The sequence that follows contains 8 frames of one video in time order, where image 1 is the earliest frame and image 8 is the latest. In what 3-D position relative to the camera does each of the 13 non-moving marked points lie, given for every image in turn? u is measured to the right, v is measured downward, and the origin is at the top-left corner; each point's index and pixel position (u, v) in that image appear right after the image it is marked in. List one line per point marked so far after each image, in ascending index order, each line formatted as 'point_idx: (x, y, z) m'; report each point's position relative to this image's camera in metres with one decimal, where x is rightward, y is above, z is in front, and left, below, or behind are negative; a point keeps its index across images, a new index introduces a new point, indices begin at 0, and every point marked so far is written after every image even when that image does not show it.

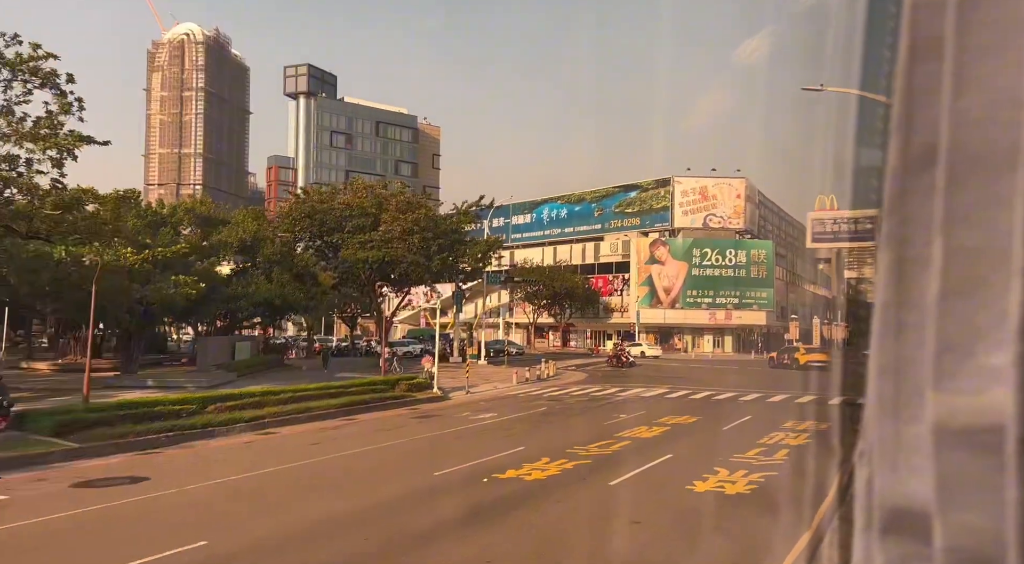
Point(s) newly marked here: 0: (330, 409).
0: (-4.2, -2.9, +18.7) m
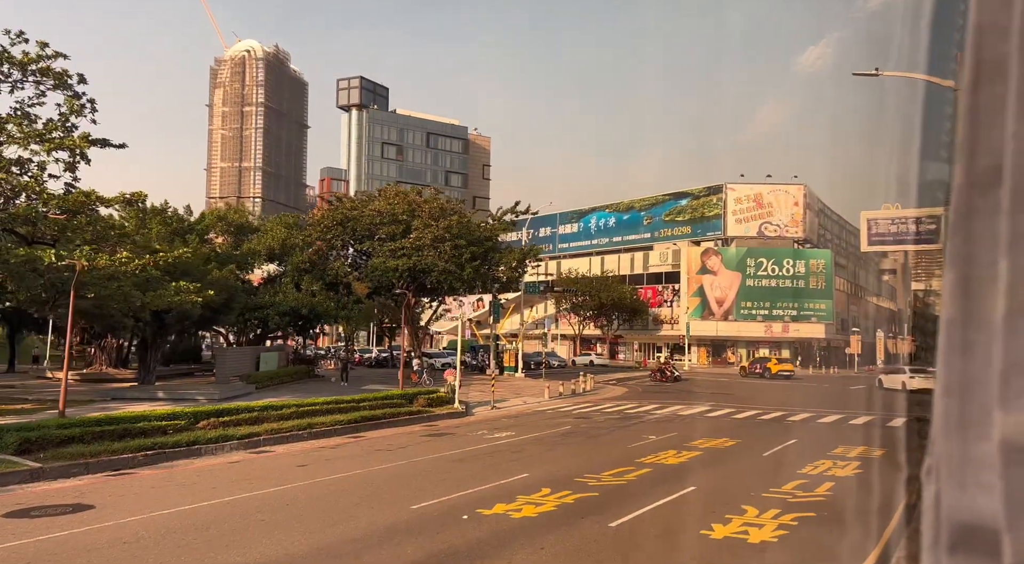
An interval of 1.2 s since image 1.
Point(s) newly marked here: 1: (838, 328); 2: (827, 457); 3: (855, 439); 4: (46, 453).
0: (-3.8, -3.1, +17.4) m
1: (+5.9, -0.8, +14.5) m
2: (+5.8, -3.2, +15.0) m
3: (+7.6, -3.5, +18.1) m
4: (-7.0, -2.6, +12.3) m
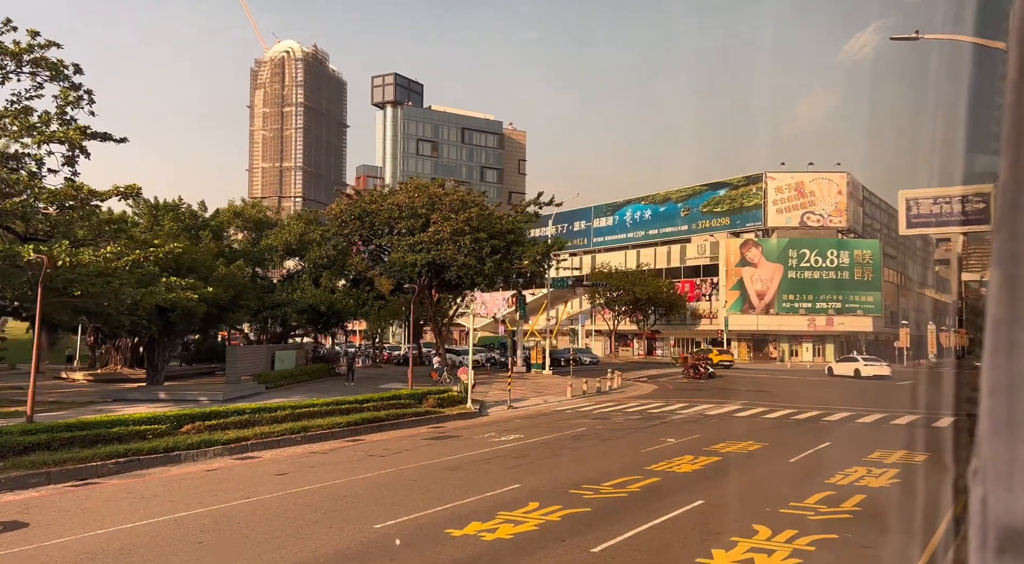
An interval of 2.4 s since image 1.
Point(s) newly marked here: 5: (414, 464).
0: (-3.6, -3.0, +16.5) m
1: (+5.9, -0.6, +13.1) m
2: (+5.8, -3.0, +13.6) m
3: (+7.8, -3.2, +16.5) m
4: (-7.1, -2.5, +11.5) m
5: (-1.6, -3.0, +13.2) m
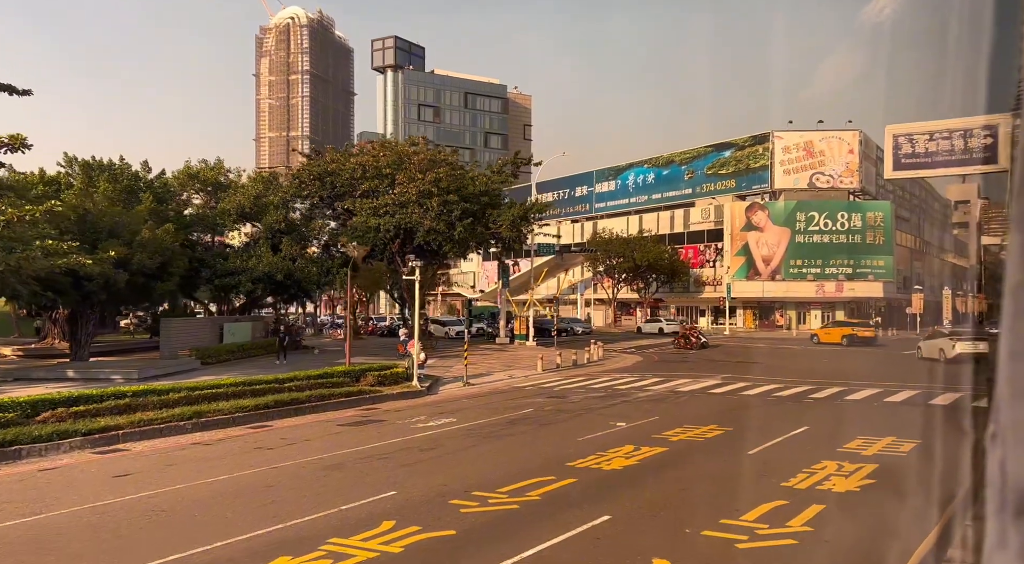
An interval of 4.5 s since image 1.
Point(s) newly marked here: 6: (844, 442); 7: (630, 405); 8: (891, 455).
0: (-4.9, -2.3, +14.4) m
1: (+4.5, 0.0, +10.7) m
2: (+4.5, -2.4, +11.3) m
3: (+6.5, -2.5, +14.2) m
4: (-8.5, -2.1, +9.4) m
5: (-2.9, -2.4, +11.1) m
6: (+5.0, -2.4, +12.3) m
7: (+2.4, -2.5, +16.8) m
8: (+5.2, -2.3, +11.1) m
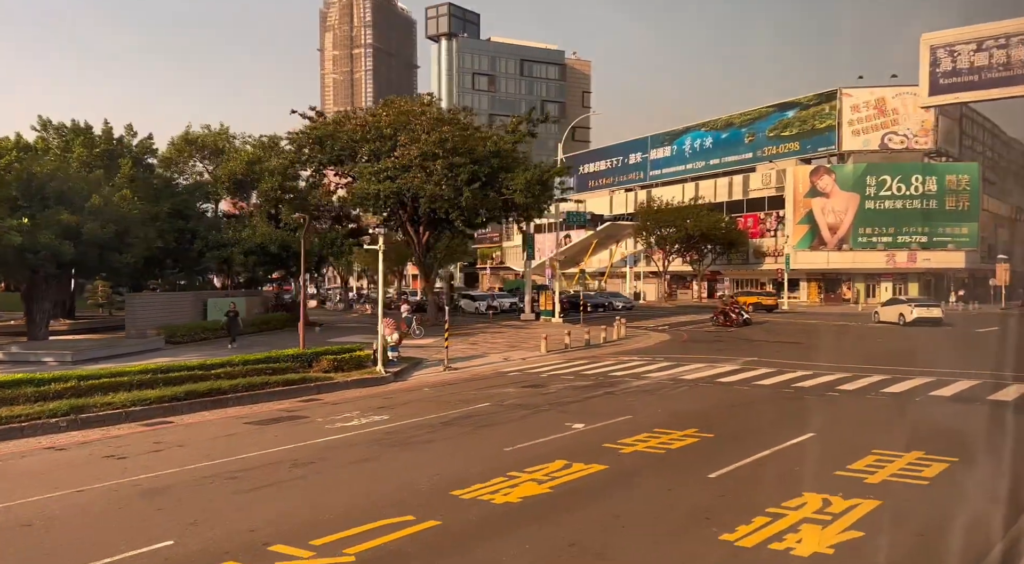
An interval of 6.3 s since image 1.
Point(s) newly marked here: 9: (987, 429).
0: (-5.8, -1.9, +12.3) m
1: (+3.3, +0.3, +7.7) m
2: (+3.3, -2.0, +8.4) m
3: (+5.6, -2.0, +11.1) m
4: (-9.8, -1.8, +7.7) m
5: (-4.1, -2.1, +8.8) m
6: (+3.9, -2.0, +9.4) m
7: (+1.7, -2.0, +14.1) m
8: (+4.0, -2.0, +8.2) m
9: (+6.4, -2.0, +11.0) m
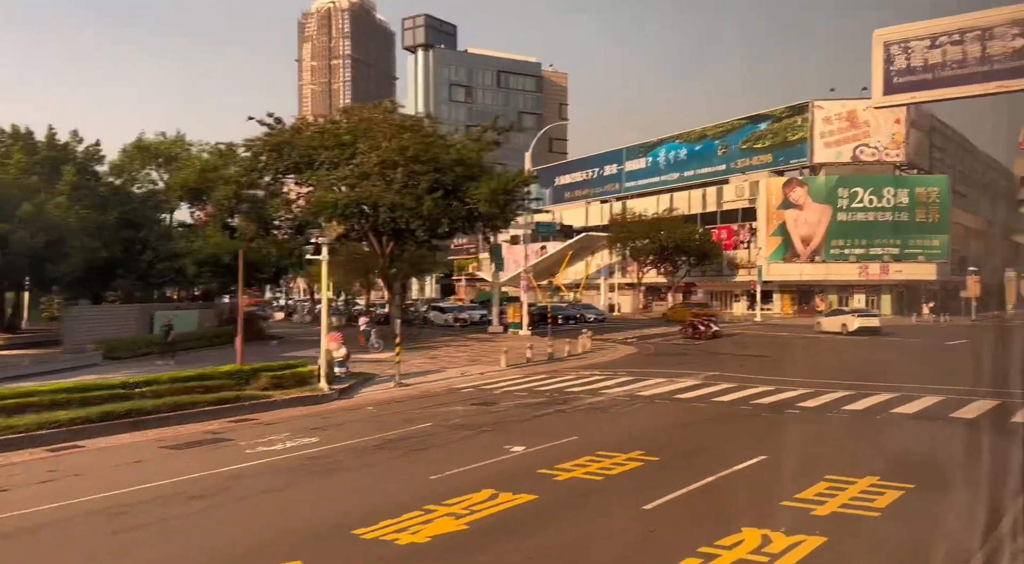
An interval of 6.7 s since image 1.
0: (-6.6, -2.0, +11.4) m
1: (+2.5, +0.2, +7.1) m
2: (+2.6, -2.1, +7.7) m
3: (+4.7, -2.2, +10.5) m
4: (-10.5, -2.0, +6.7) m
5: (-4.9, -2.2, +8.0) m
6: (+3.1, -2.2, +8.7) m
7: (+0.8, -2.2, +13.3) m
8: (+3.2, -2.1, +7.5) m
9: (+5.5, -2.1, +10.4) m
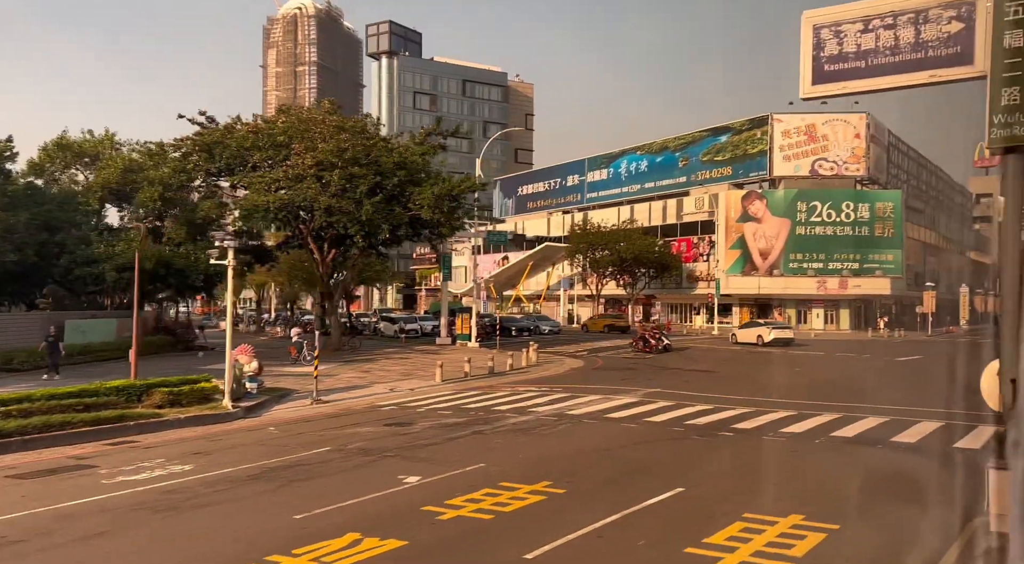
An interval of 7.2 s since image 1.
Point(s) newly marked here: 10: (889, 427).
0: (-7.9, -2.1, +10.0) m
1: (+1.5, +0.1, +6.1) m
2: (+1.4, -2.2, +6.7) m
3: (+3.5, -2.3, +9.5) m
4: (-11.6, -1.9, +5.1) m
5: (-6.0, -2.2, +6.6) m
6: (+2.0, -2.3, +7.7) m
7: (-0.5, -2.4, +12.2) m
8: (+2.1, -2.2, +6.5) m
9: (+4.3, -2.3, +9.5) m
10: (+6.0, -2.3, +12.9) m
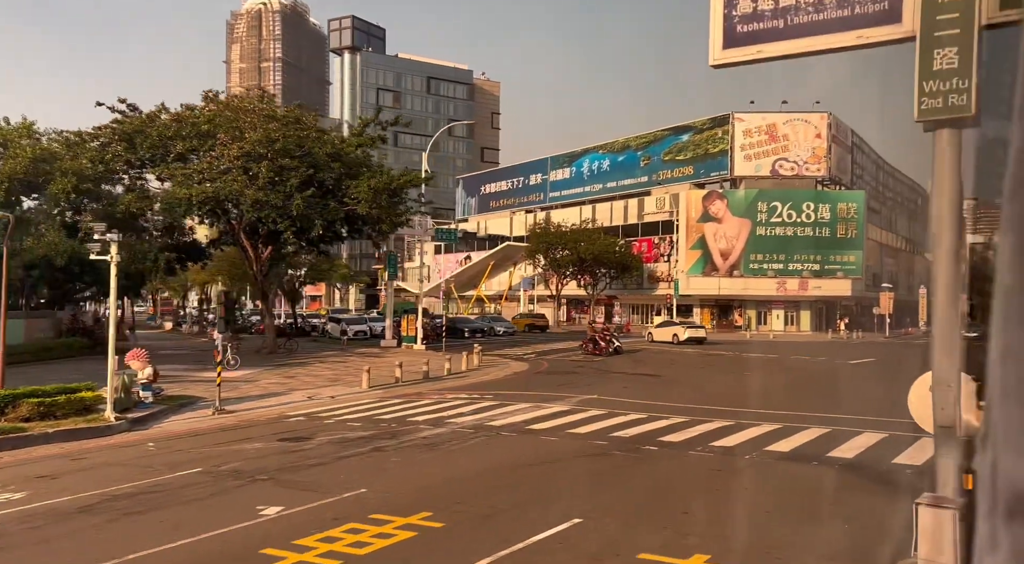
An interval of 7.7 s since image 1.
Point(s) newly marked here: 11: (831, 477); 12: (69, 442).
0: (-9.1, -2.1, +8.5) m
1: (+0.4, +0.1, +4.9) m
2: (+0.3, -2.2, +5.5) m
3: (+2.3, -2.3, +8.4) m
4: (-12.6, -1.9, +3.5) m
5: (-7.1, -2.2, +5.2) m
6: (+0.8, -2.3, +6.5) m
7: (-1.8, -2.4, +11.0) m
8: (+1.0, -2.2, +5.4) m
9: (+3.1, -2.3, +8.4) m
10: (+4.6, -2.3, +11.8) m
11: (+3.8, -2.3, +9.5) m
12: (-6.5, -2.3, +12.0) m
